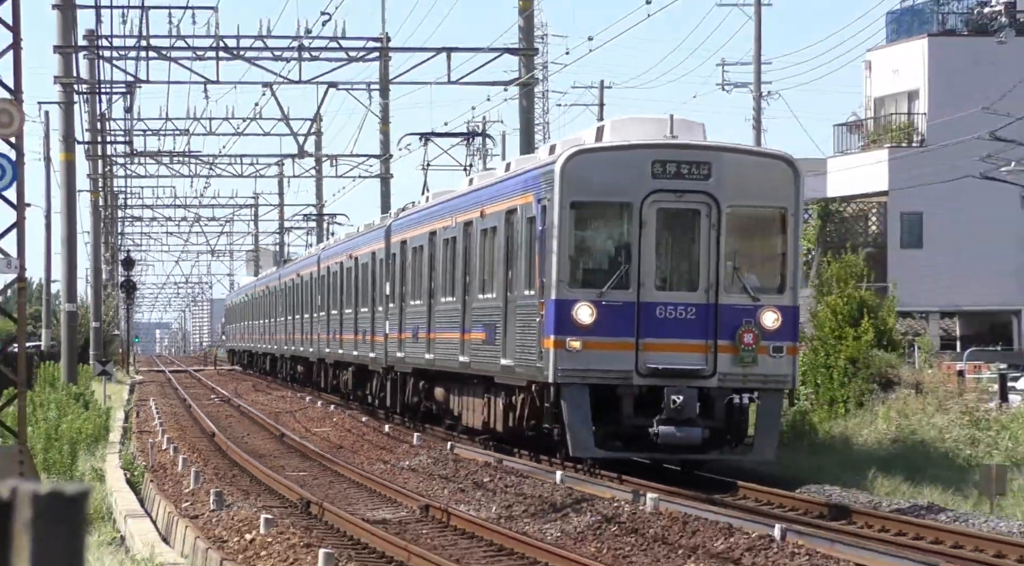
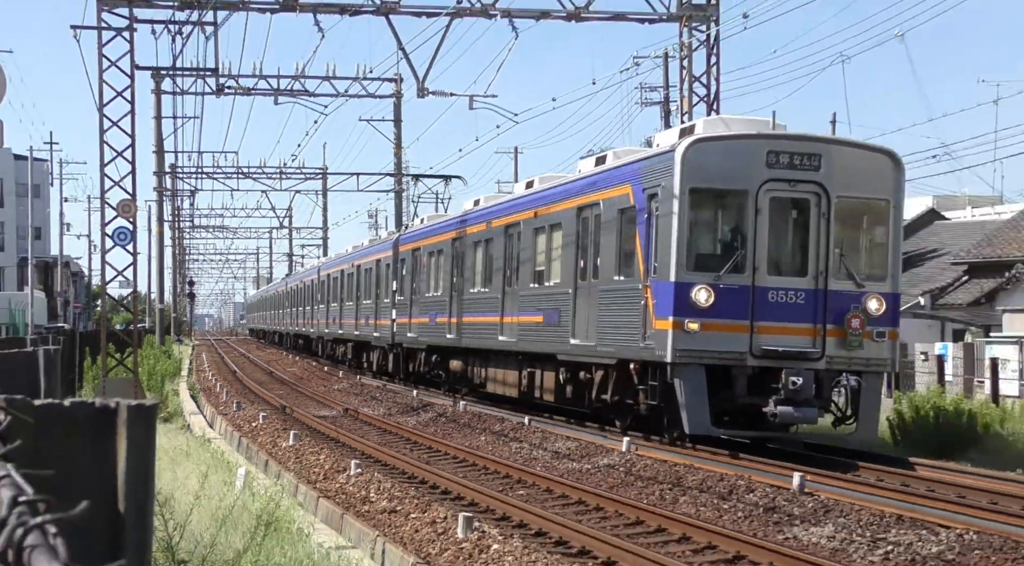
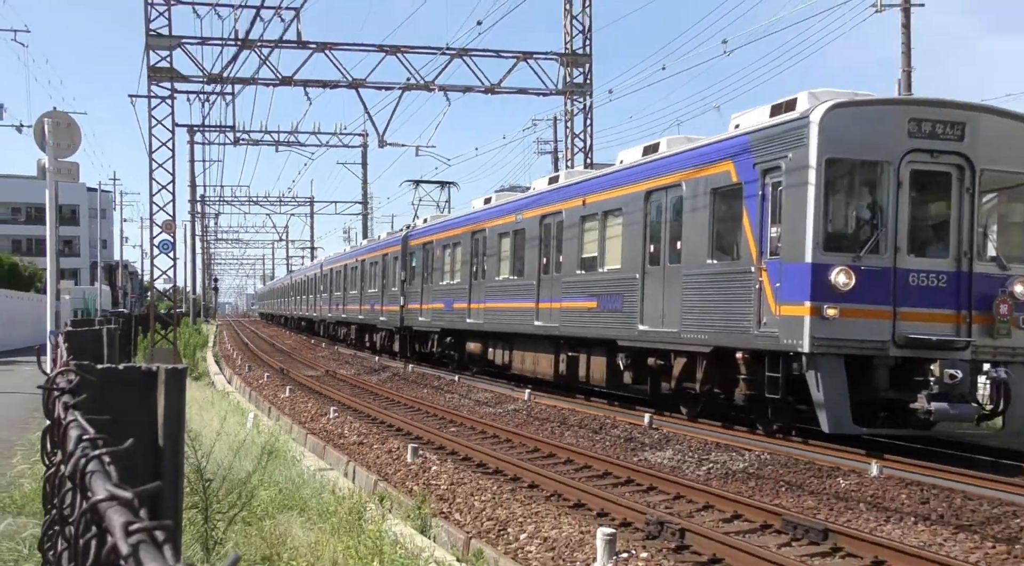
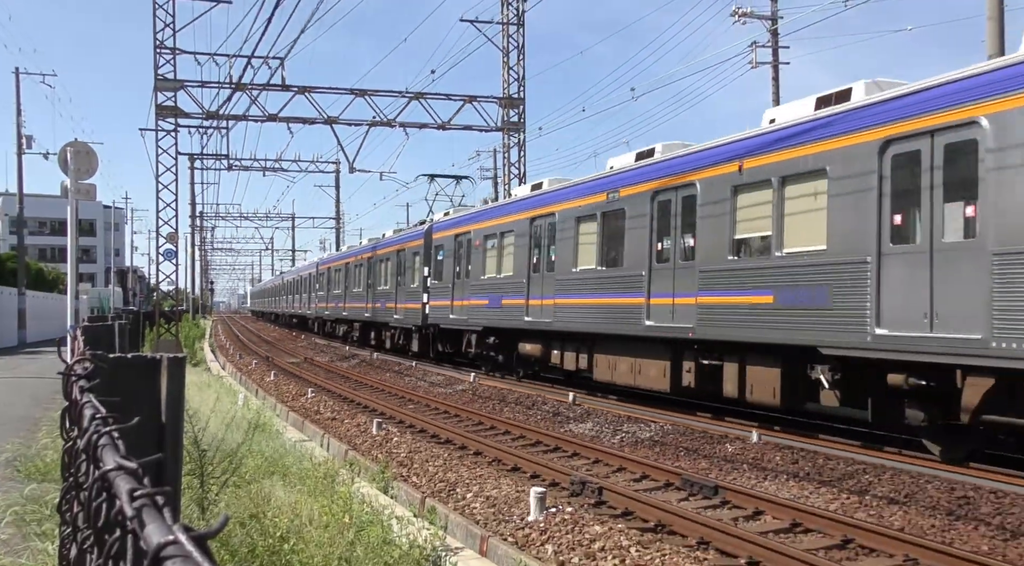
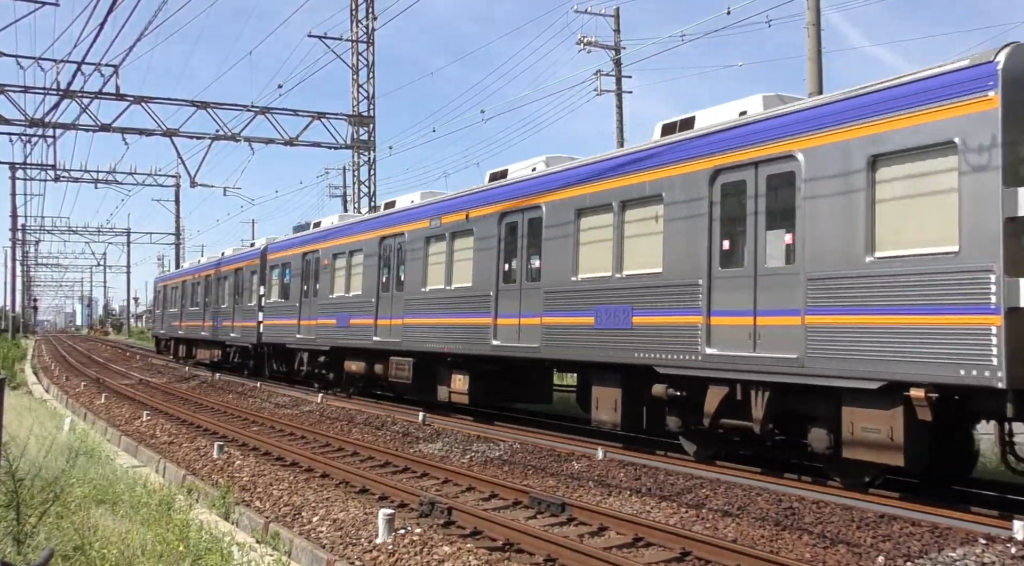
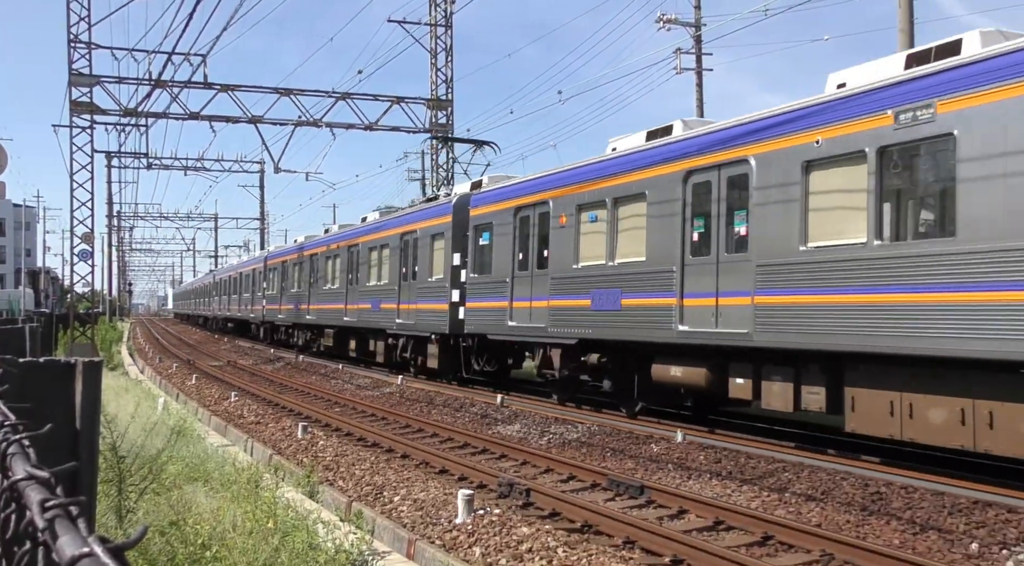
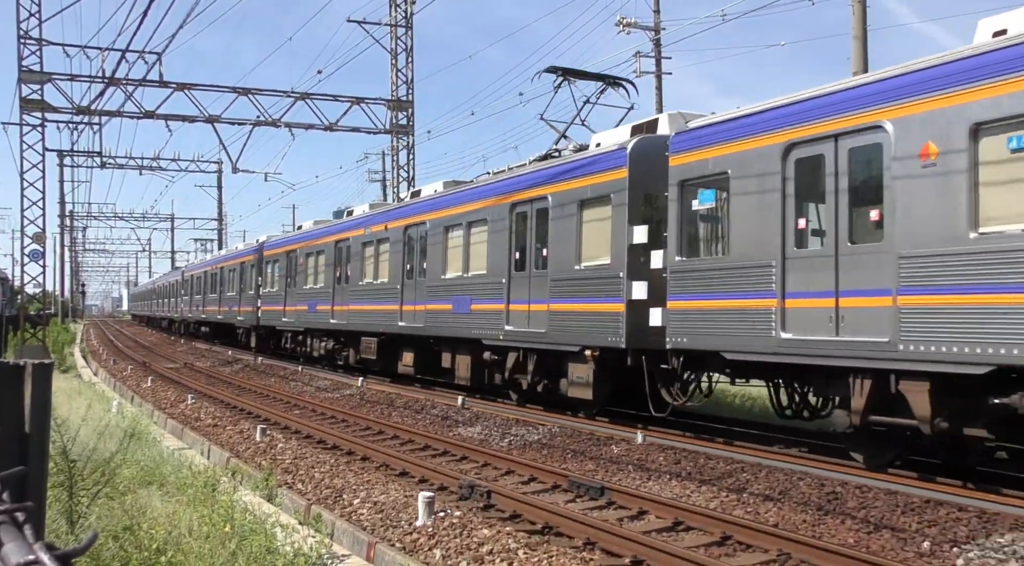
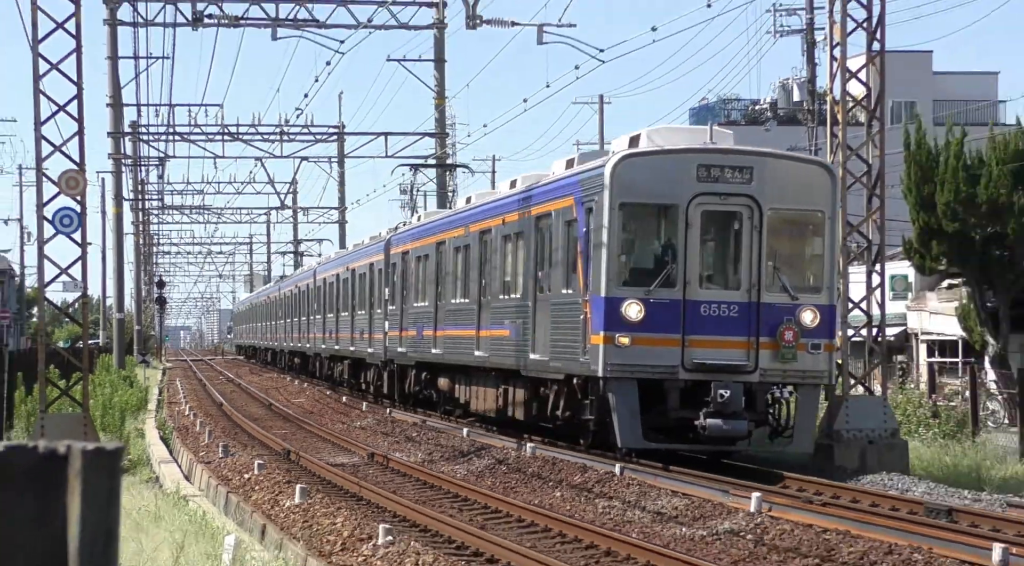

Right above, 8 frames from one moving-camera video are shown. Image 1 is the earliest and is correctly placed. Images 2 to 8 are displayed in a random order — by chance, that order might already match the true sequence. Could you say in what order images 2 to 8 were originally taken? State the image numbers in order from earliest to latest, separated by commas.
8, 2, 3, 4, 6, 7, 5
